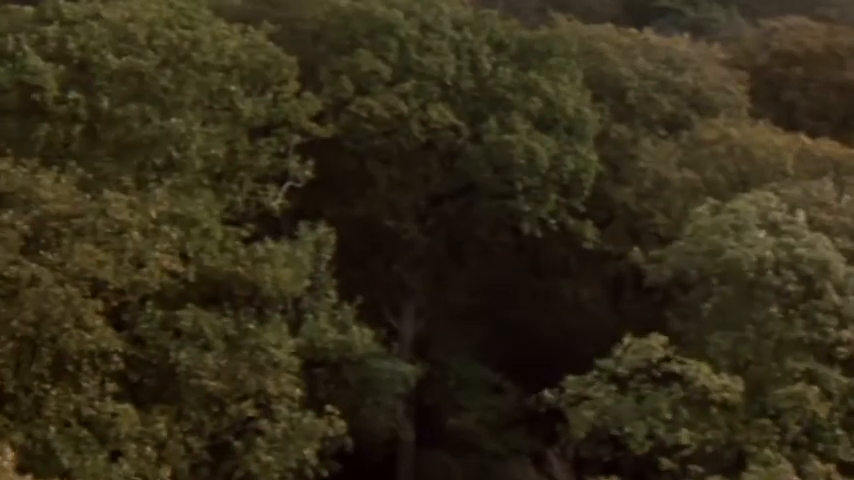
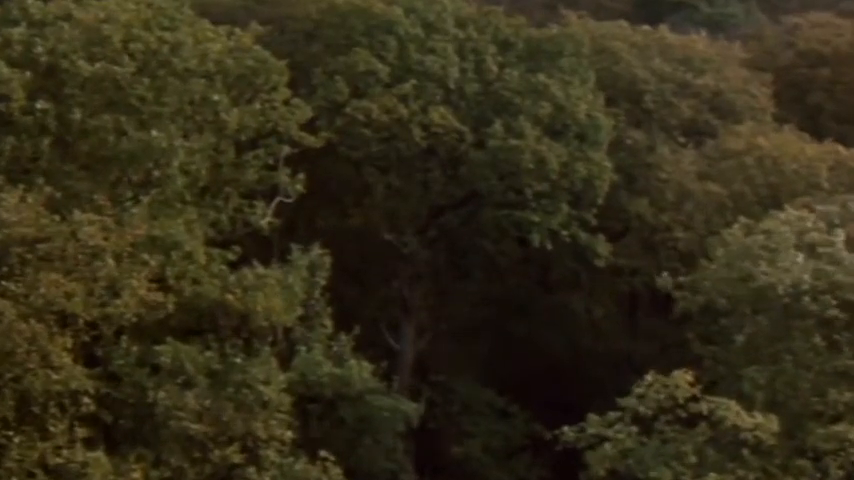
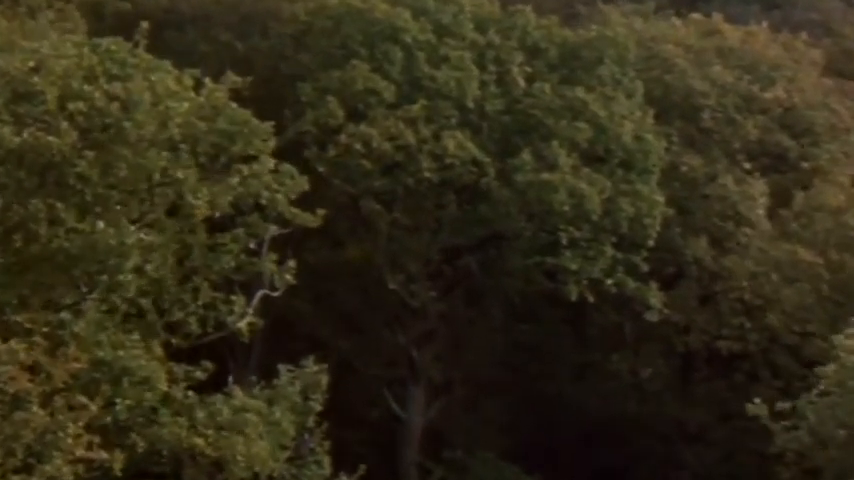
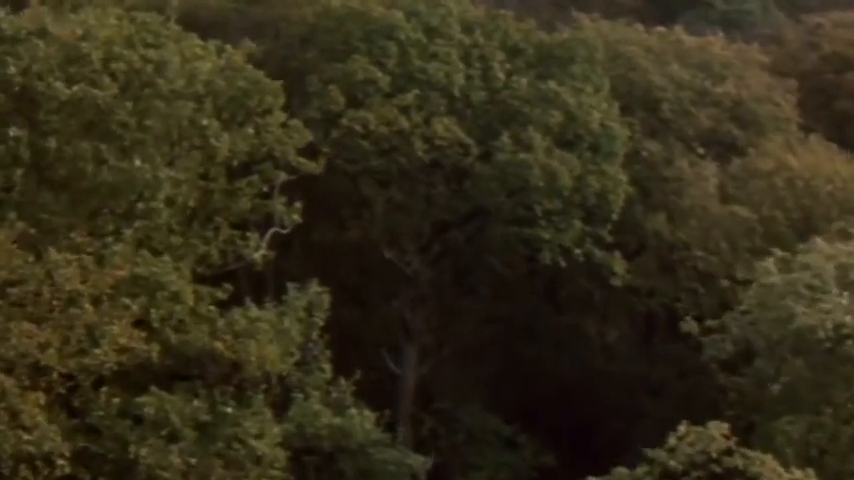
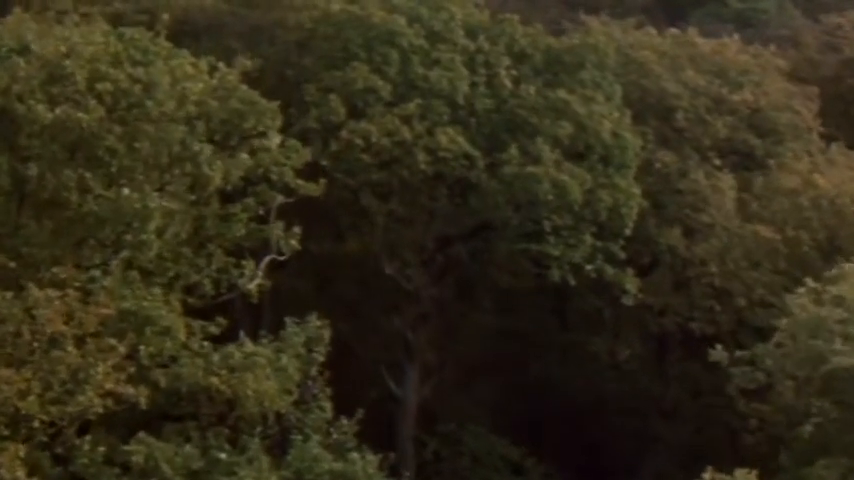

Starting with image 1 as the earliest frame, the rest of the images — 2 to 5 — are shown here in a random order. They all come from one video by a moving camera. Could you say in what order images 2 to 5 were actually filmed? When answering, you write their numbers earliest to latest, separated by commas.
2, 4, 5, 3
